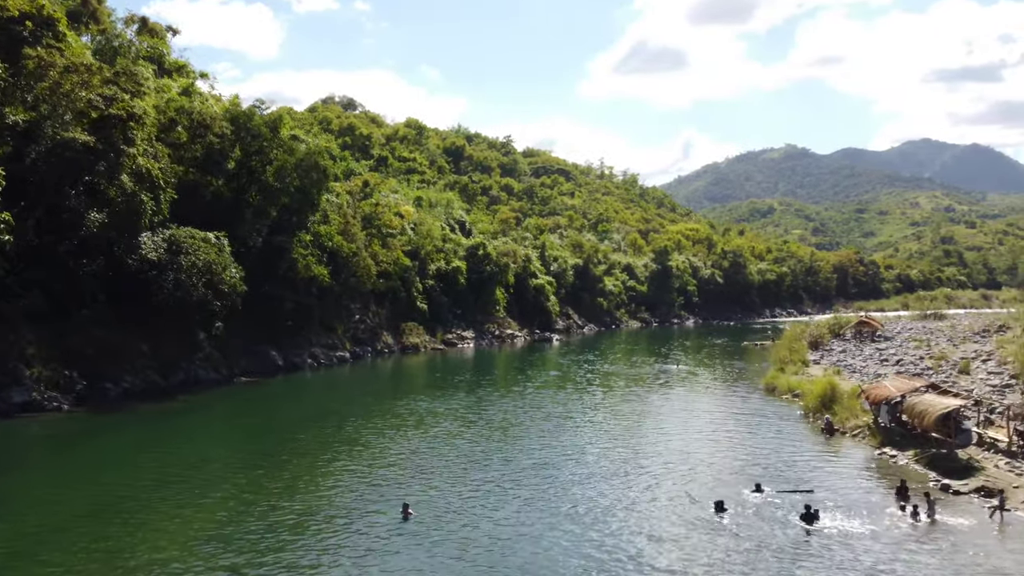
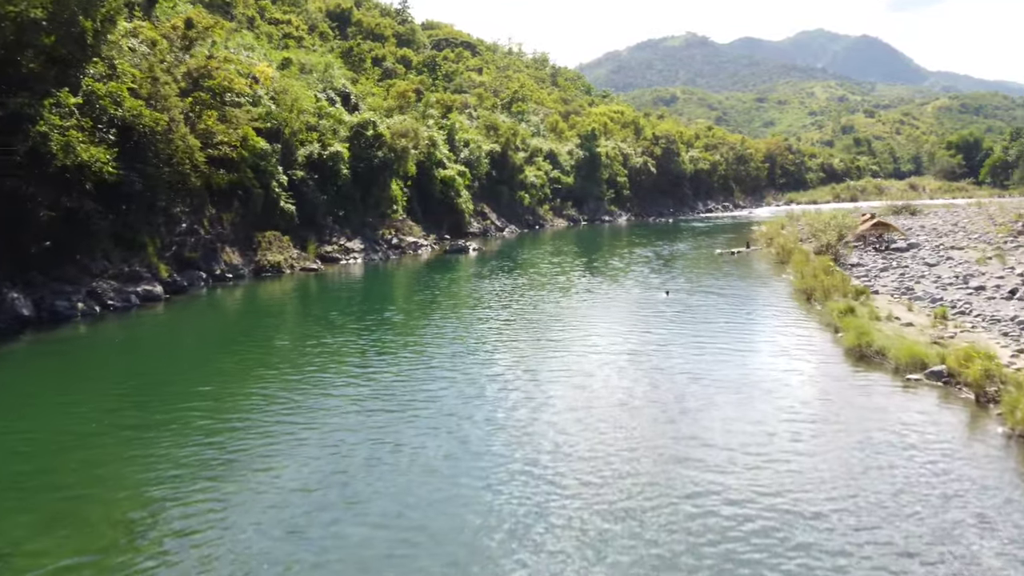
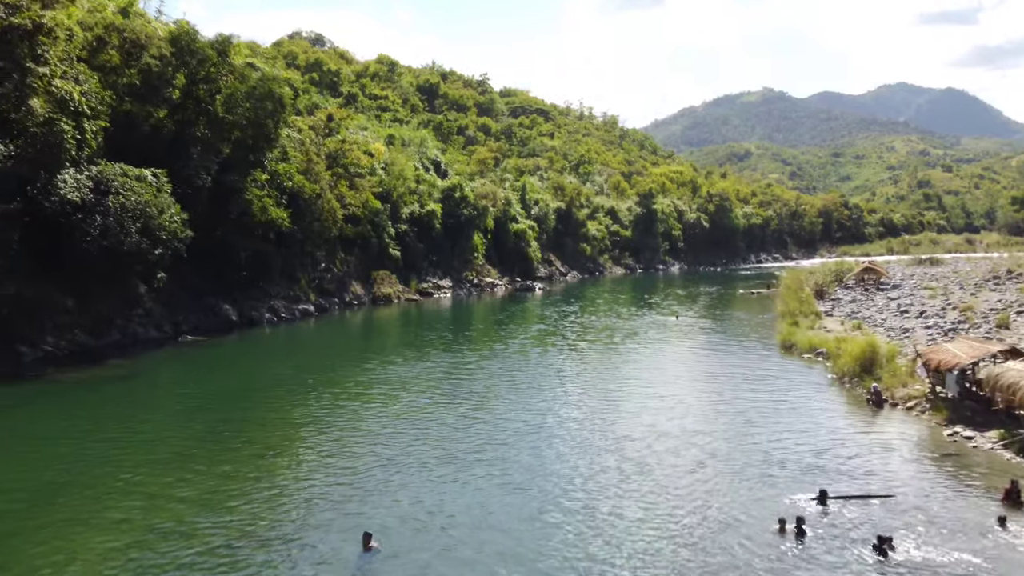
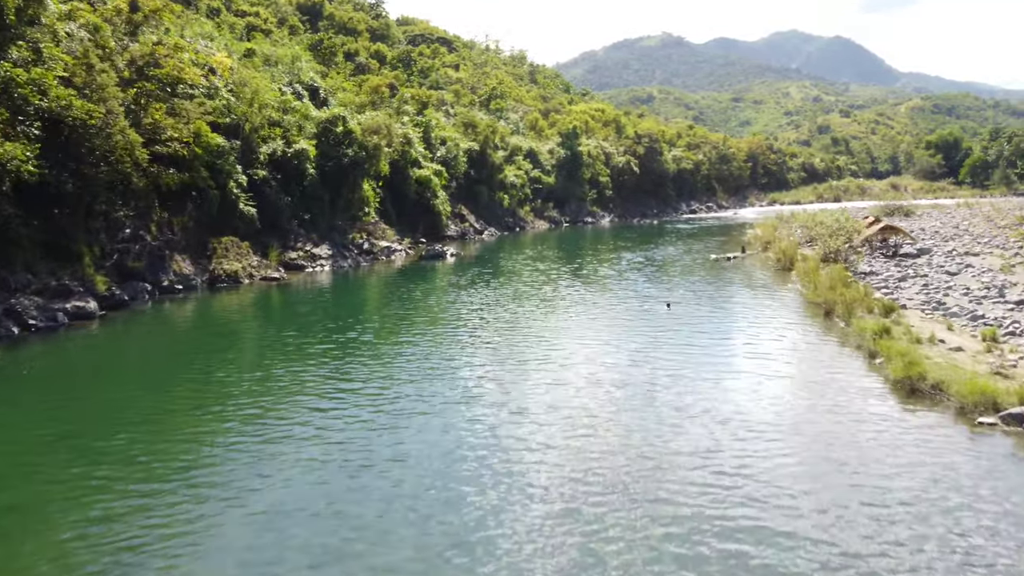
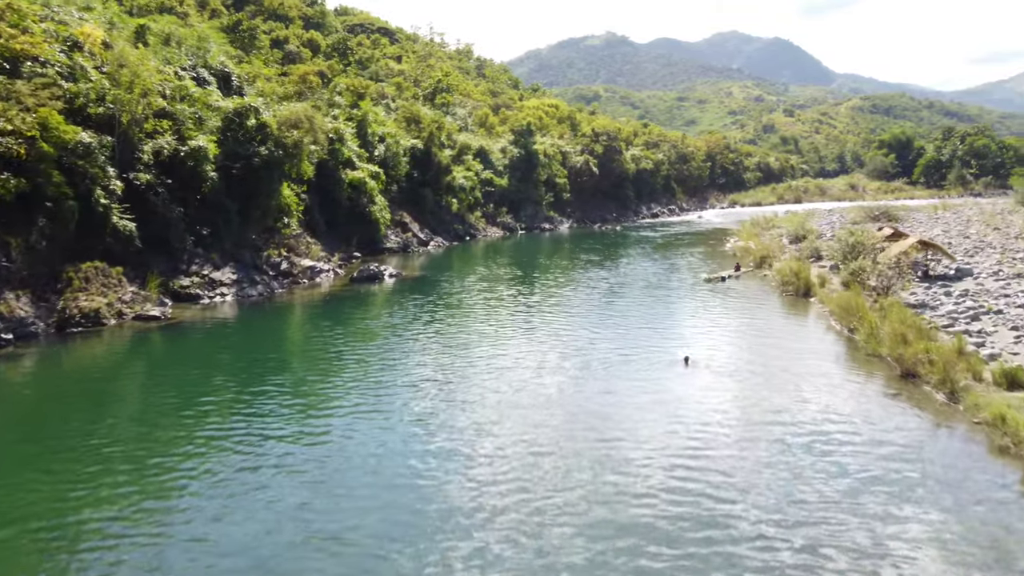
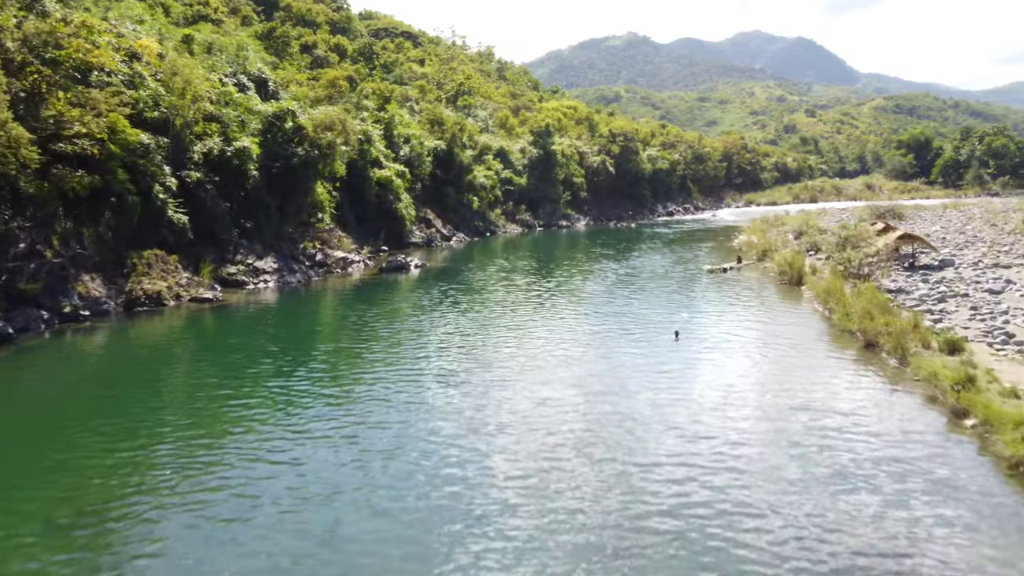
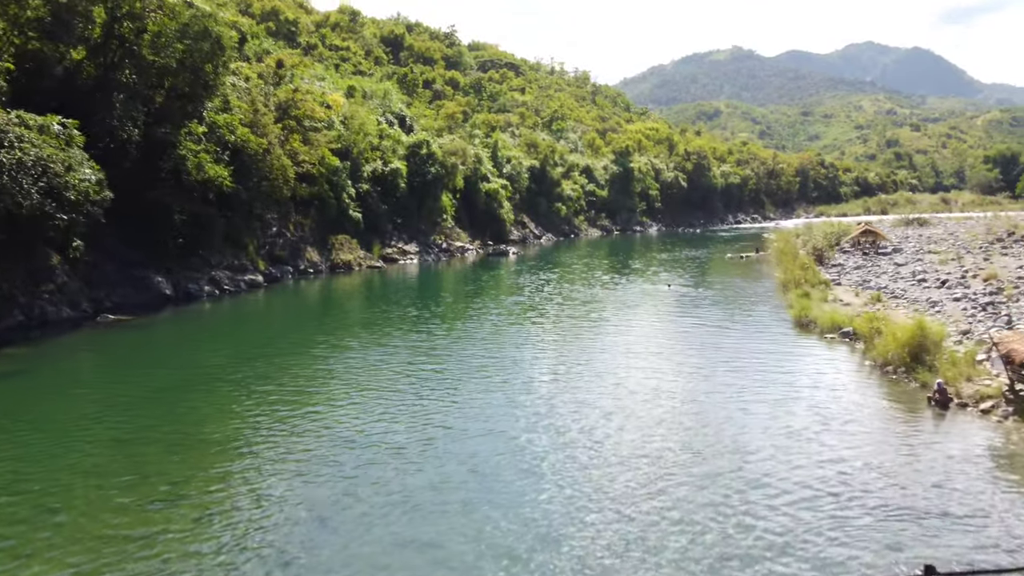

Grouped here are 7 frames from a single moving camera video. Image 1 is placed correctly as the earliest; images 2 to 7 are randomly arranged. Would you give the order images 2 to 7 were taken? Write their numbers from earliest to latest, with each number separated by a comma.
3, 7, 2, 4, 6, 5
